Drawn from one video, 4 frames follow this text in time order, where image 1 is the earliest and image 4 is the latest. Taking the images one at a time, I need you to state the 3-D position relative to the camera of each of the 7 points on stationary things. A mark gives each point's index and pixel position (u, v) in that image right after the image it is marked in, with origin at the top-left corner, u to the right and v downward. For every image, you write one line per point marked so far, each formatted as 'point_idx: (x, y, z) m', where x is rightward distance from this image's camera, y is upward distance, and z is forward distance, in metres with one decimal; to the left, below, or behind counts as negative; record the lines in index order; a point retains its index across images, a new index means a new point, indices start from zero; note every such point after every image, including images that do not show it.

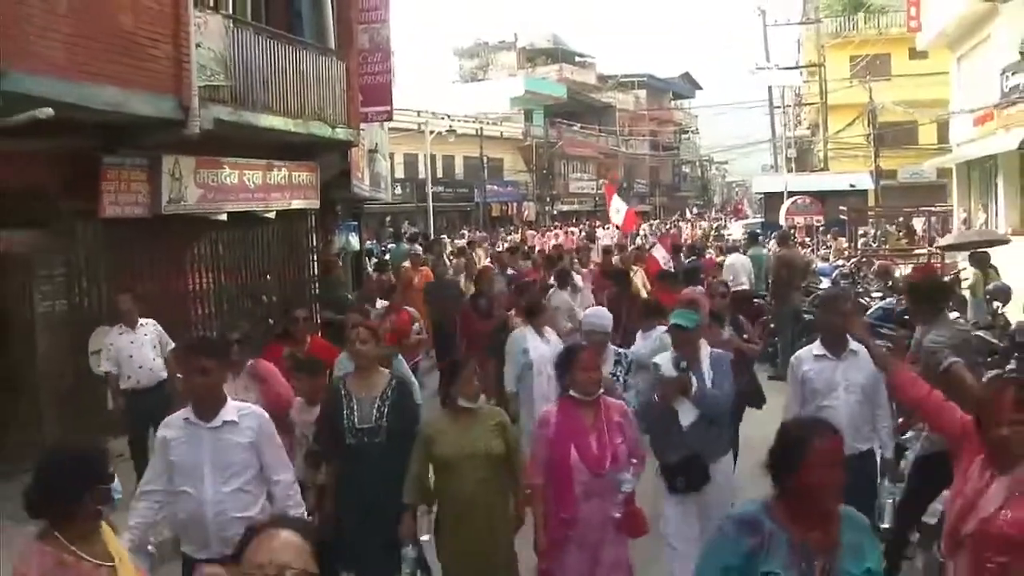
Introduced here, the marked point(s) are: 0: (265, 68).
0: (-2.5, +2.3, +11.2) m
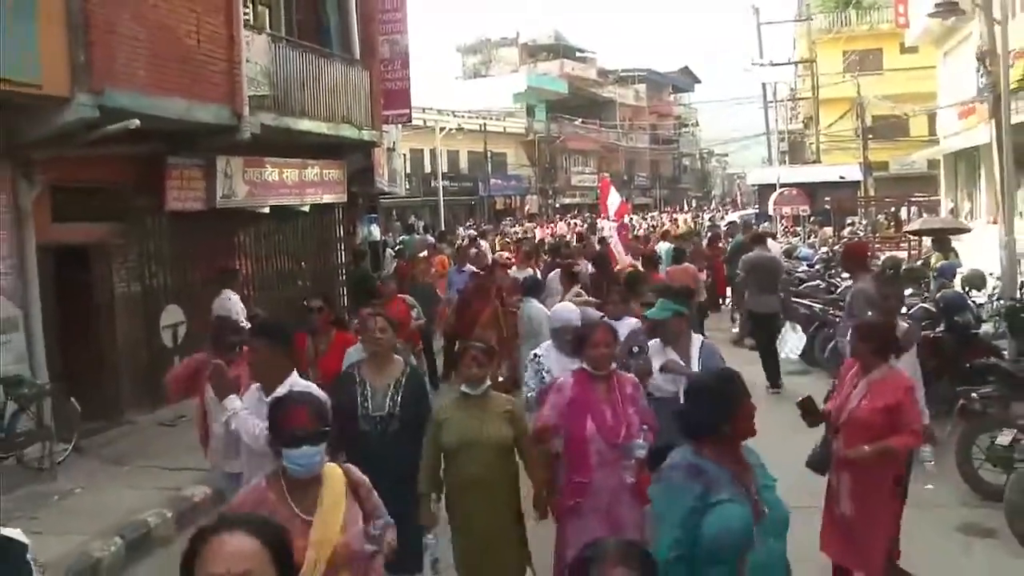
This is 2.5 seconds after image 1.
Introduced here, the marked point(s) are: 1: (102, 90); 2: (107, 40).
0: (-2.4, +2.4, +12.7) m
1: (-3.2, +1.6, +8.6) m
2: (-3.2, +2.0, +8.7) m
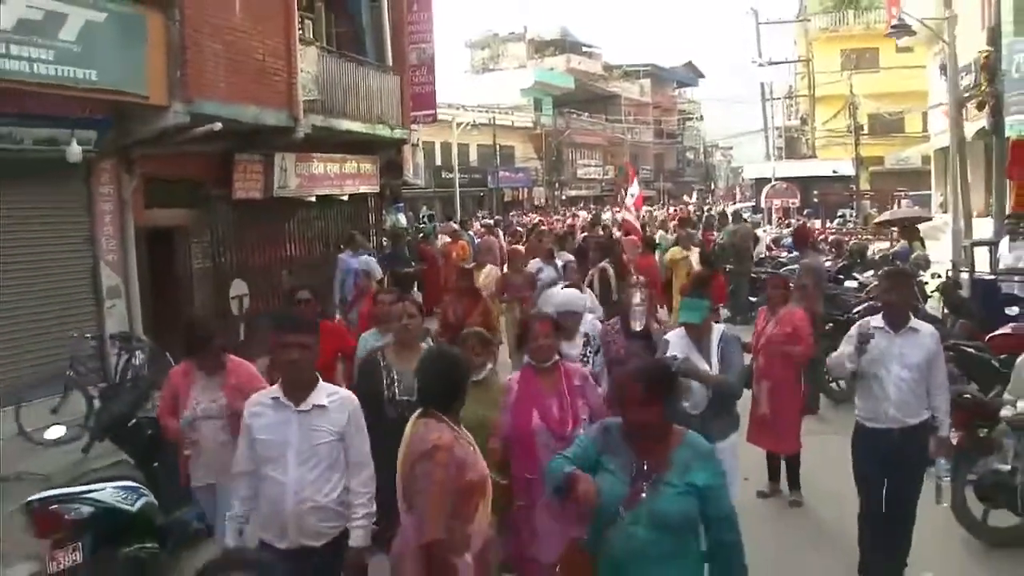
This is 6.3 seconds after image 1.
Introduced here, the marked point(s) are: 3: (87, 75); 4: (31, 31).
0: (-2.2, +2.7, +14.5) m
1: (-3.1, +1.8, +10.5) m
2: (-3.1, +2.2, +10.6) m
3: (-3.5, +1.8, +9.0) m
4: (-3.7, +2.0, +8.4) m
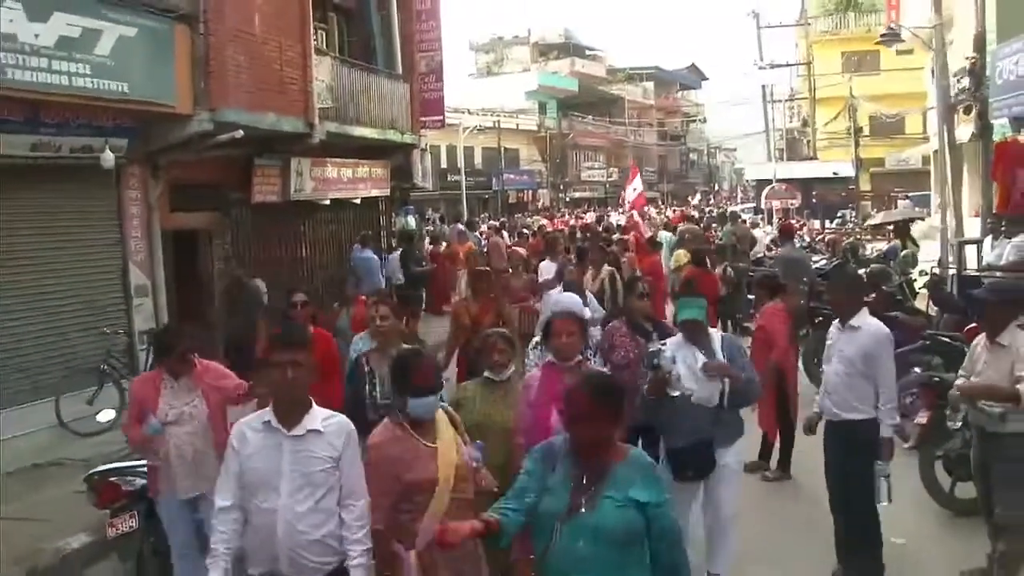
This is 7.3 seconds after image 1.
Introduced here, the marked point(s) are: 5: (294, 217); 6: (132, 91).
0: (-2.1, +2.7, +15.1) m
1: (-3.0, +1.8, +11.1) m
2: (-3.0, +2.2, +11.2) m
3: (-3.5, +1.8, +9.6) m
4: (-3.7, +2.0, +9.0) m
5: (-3.0, +0.9, +14.8) m
6: (-3.4, +1.8, +9.8) m
